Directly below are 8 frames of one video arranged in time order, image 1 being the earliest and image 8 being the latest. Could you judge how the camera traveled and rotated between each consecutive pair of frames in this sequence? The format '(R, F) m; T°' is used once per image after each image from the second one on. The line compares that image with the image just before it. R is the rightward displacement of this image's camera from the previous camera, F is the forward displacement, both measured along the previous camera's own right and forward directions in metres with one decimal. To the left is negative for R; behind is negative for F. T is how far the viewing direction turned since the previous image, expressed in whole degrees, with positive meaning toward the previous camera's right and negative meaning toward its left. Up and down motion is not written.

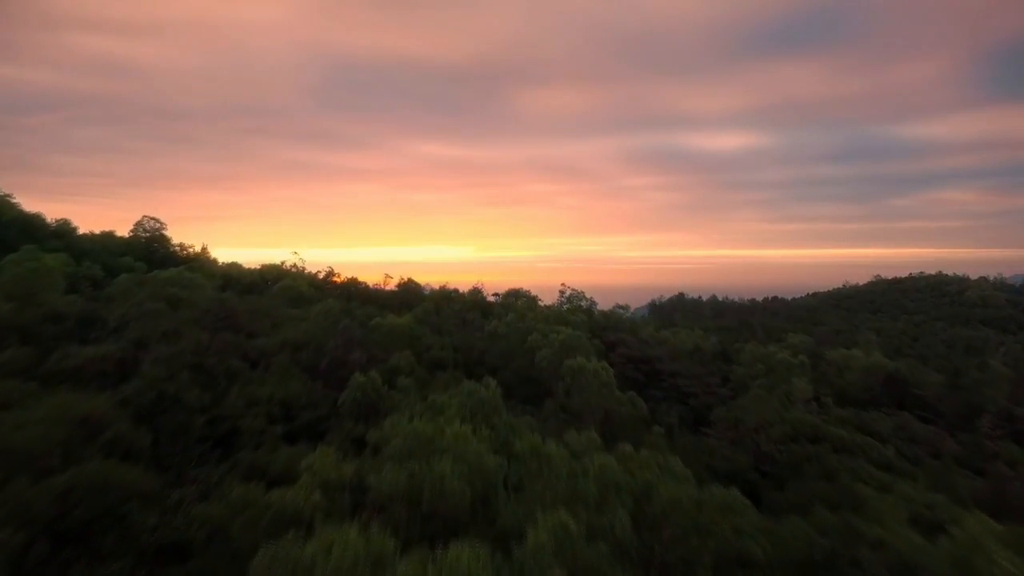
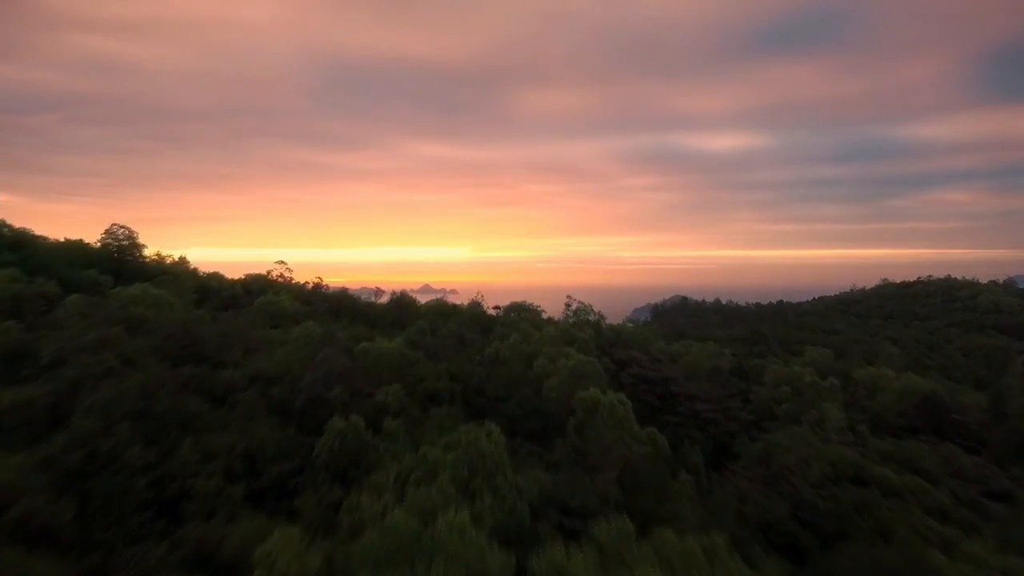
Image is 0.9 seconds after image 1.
(-0.1, +1.2) m; 0°
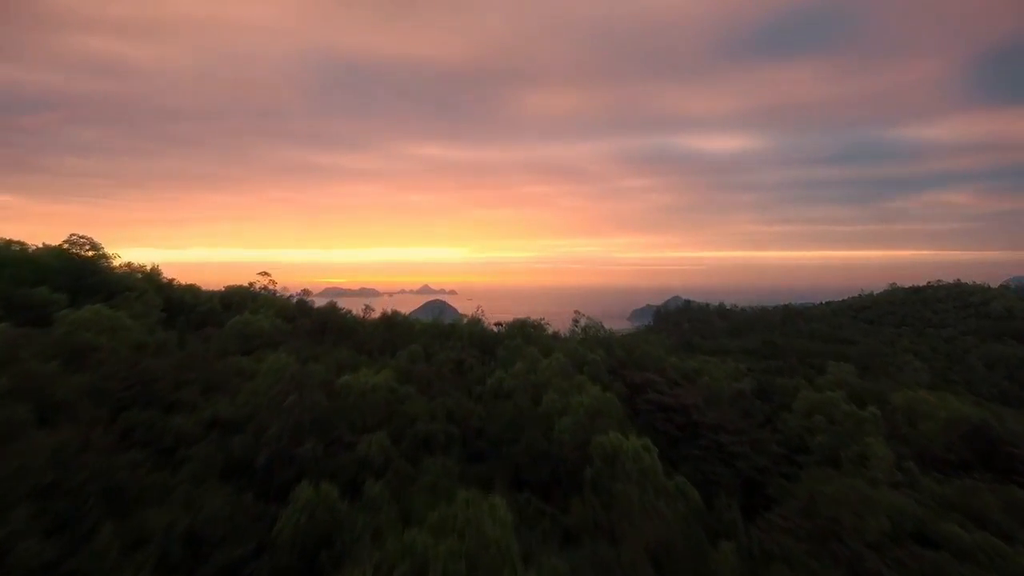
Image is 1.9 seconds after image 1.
(-0.1, +1.3) m; 0°
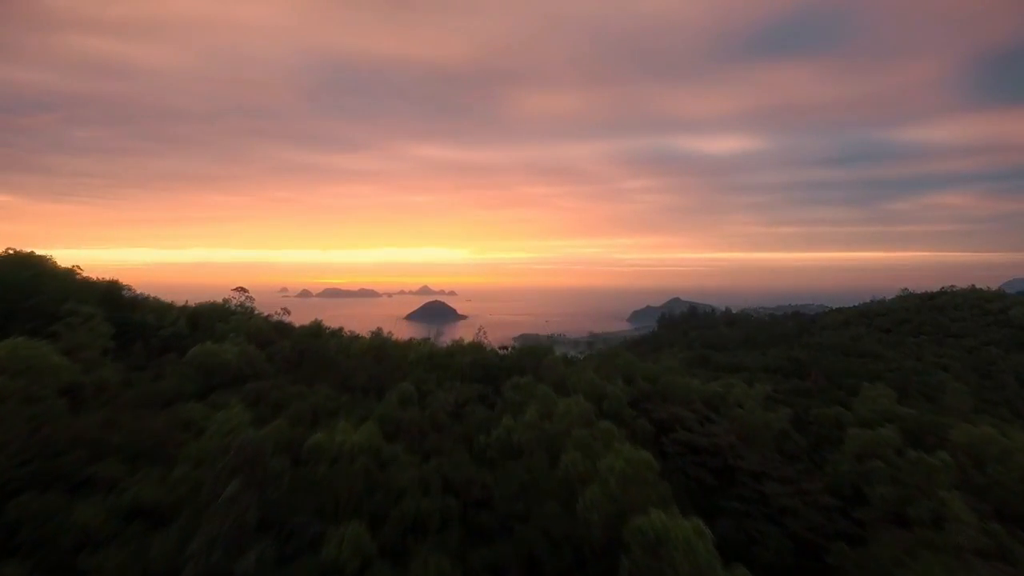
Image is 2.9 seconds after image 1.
(-0.2, +1.6) m; 0°
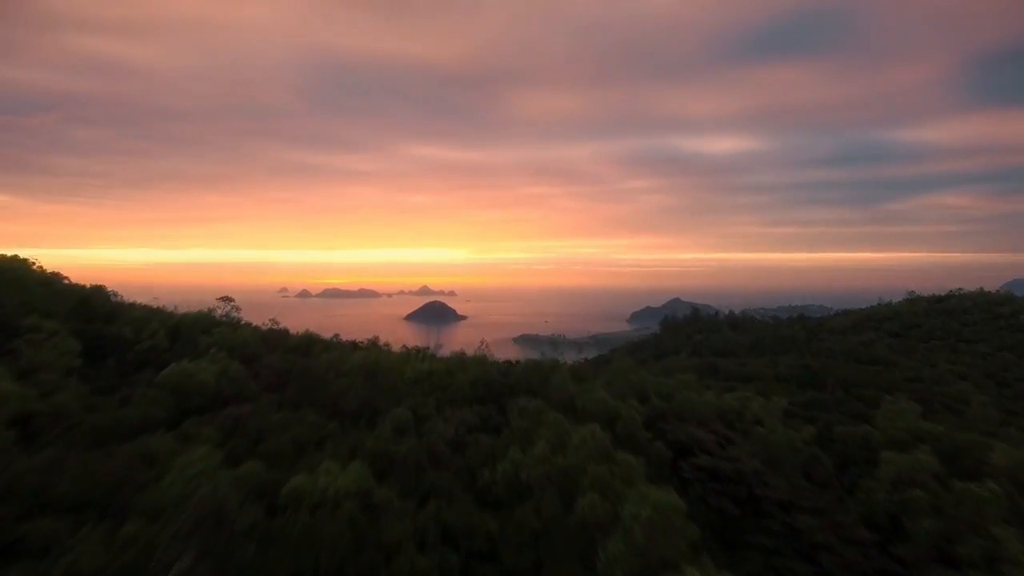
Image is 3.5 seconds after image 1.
(-0.1, +0.9) m; 0°
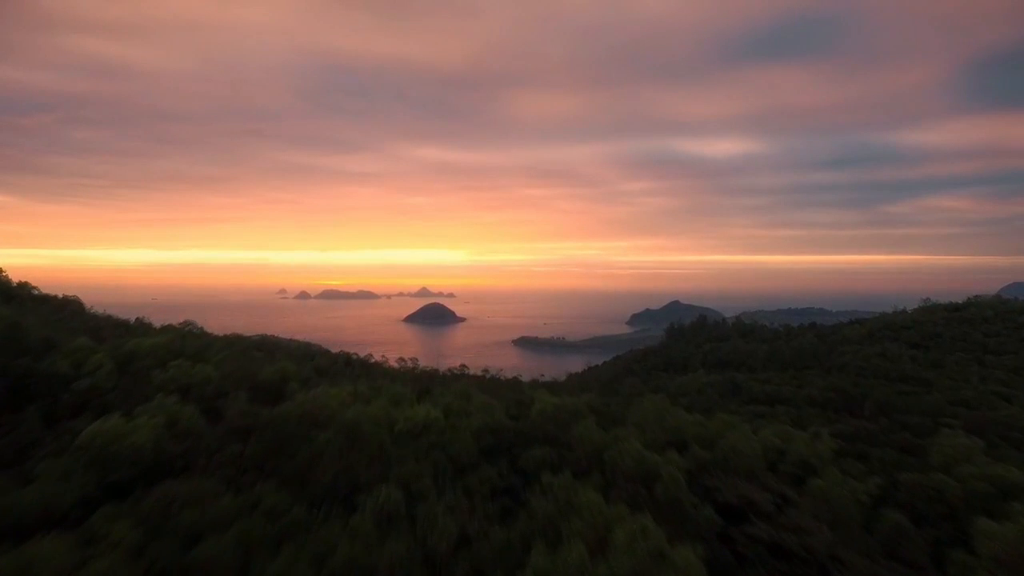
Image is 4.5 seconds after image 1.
(-0.4, +1.8) m; 0°
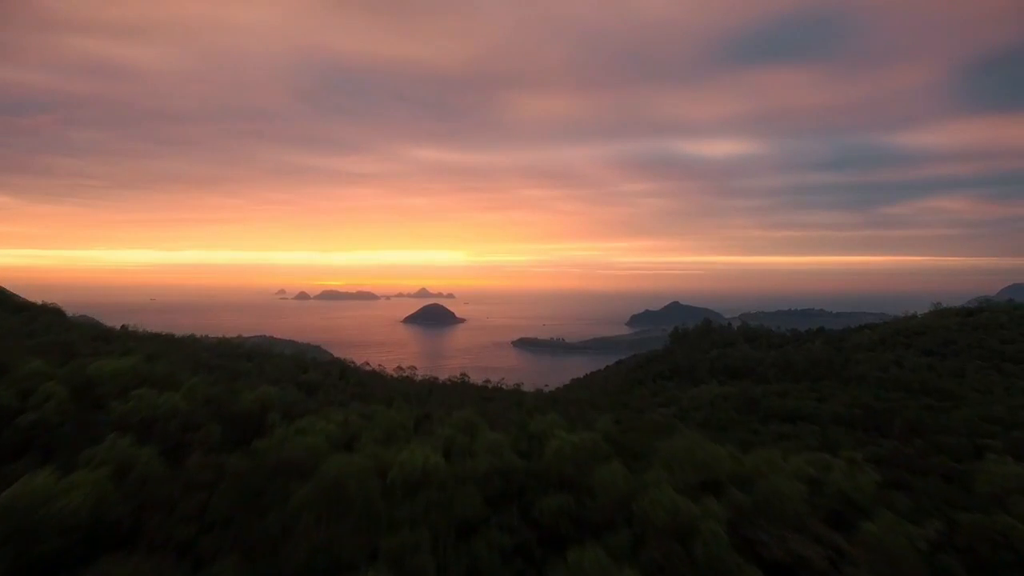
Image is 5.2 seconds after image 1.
(-0.3, +1.2) m; 0°
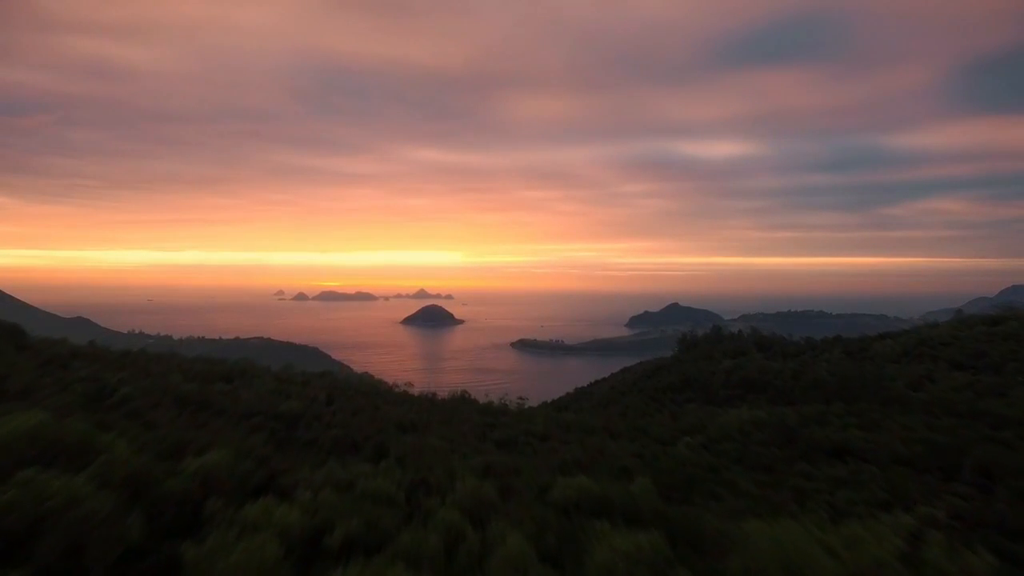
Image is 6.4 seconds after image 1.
(-0.4, +2.3) m; 0°
